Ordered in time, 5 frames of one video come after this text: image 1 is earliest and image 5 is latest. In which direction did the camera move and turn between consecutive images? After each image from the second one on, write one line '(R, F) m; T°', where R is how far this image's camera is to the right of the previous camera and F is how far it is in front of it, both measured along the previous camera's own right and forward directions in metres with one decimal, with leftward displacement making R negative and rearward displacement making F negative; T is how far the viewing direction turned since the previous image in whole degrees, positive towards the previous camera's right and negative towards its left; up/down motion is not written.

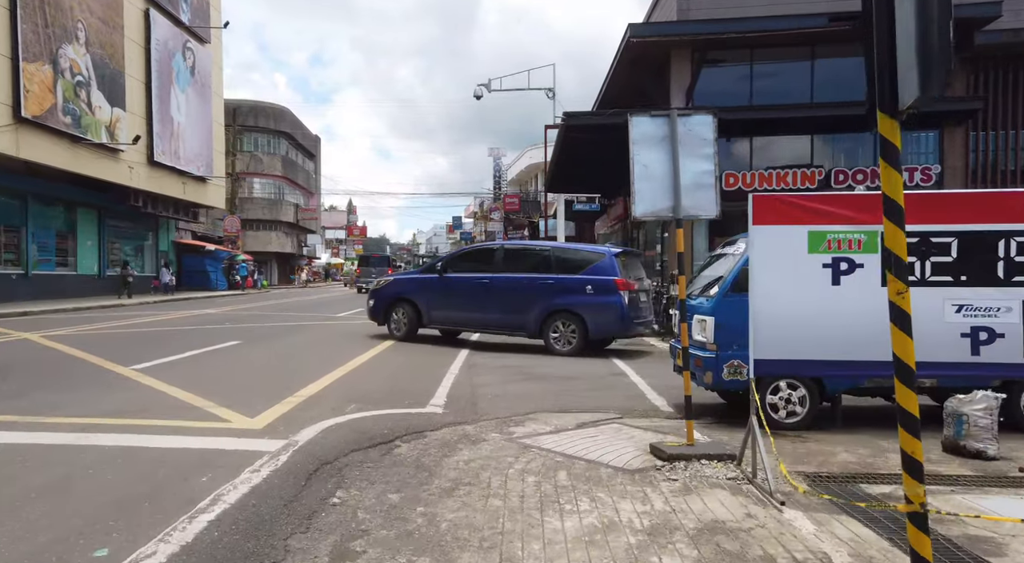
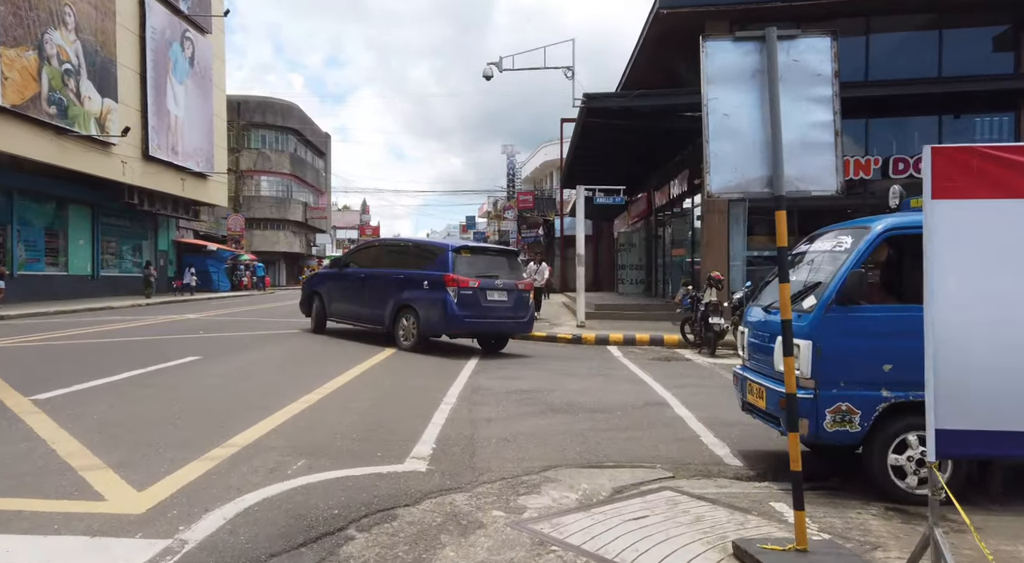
(0.0, +1.7) m; -1°
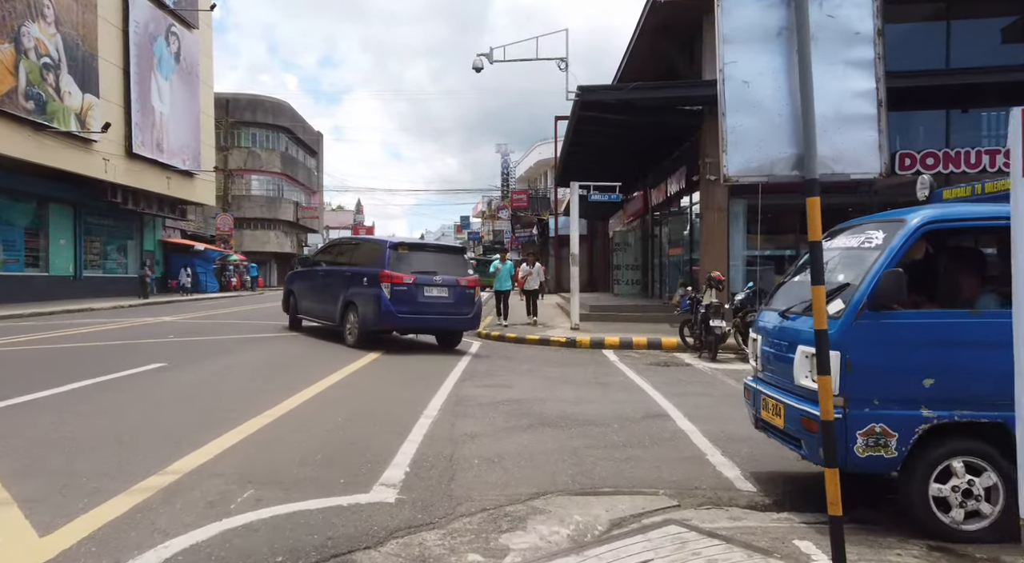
(+0.1, +0.6) m; 0°
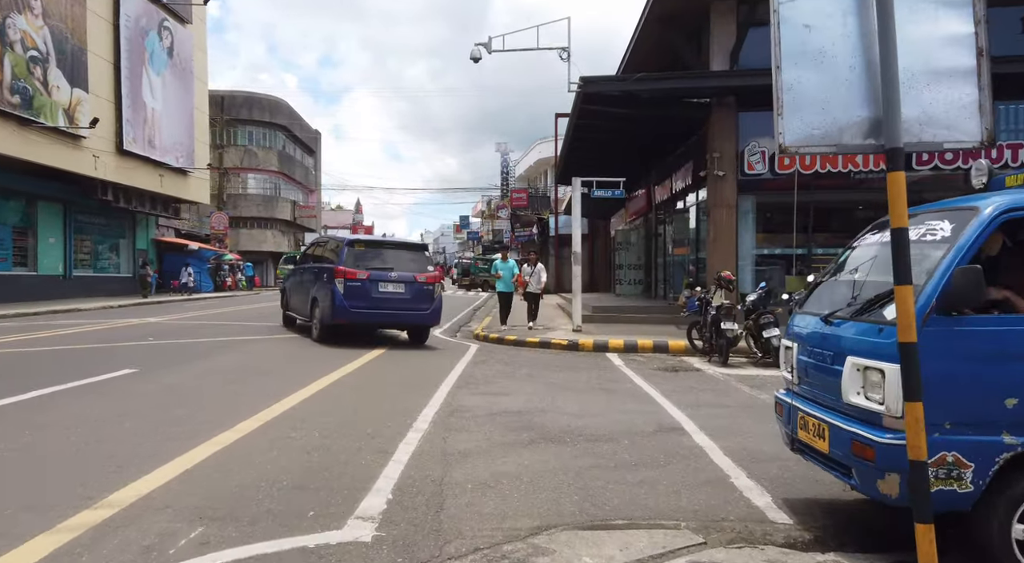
(0.0, +0.6) m; 0°
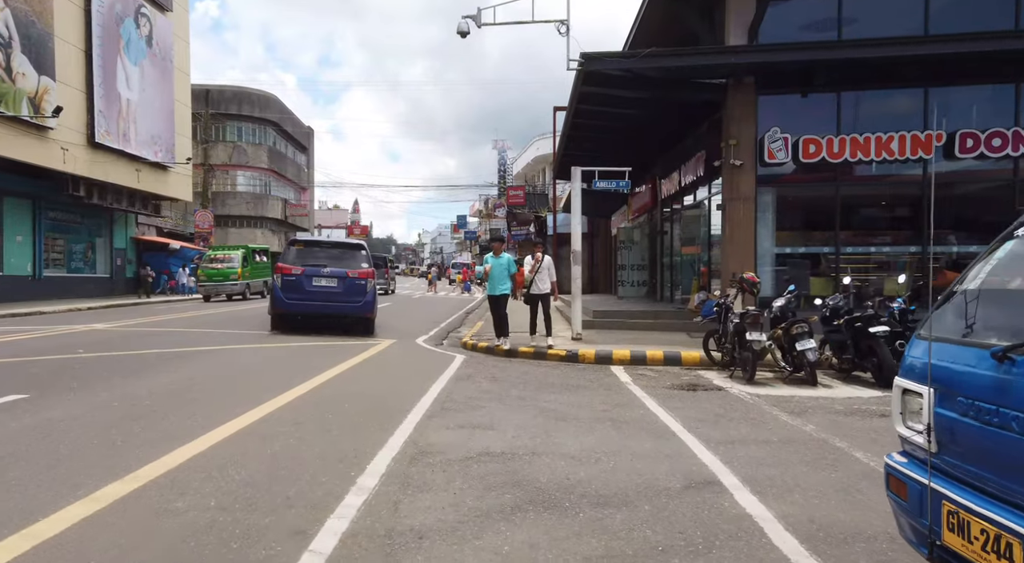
(+0.1, +1.4) m; 0°
